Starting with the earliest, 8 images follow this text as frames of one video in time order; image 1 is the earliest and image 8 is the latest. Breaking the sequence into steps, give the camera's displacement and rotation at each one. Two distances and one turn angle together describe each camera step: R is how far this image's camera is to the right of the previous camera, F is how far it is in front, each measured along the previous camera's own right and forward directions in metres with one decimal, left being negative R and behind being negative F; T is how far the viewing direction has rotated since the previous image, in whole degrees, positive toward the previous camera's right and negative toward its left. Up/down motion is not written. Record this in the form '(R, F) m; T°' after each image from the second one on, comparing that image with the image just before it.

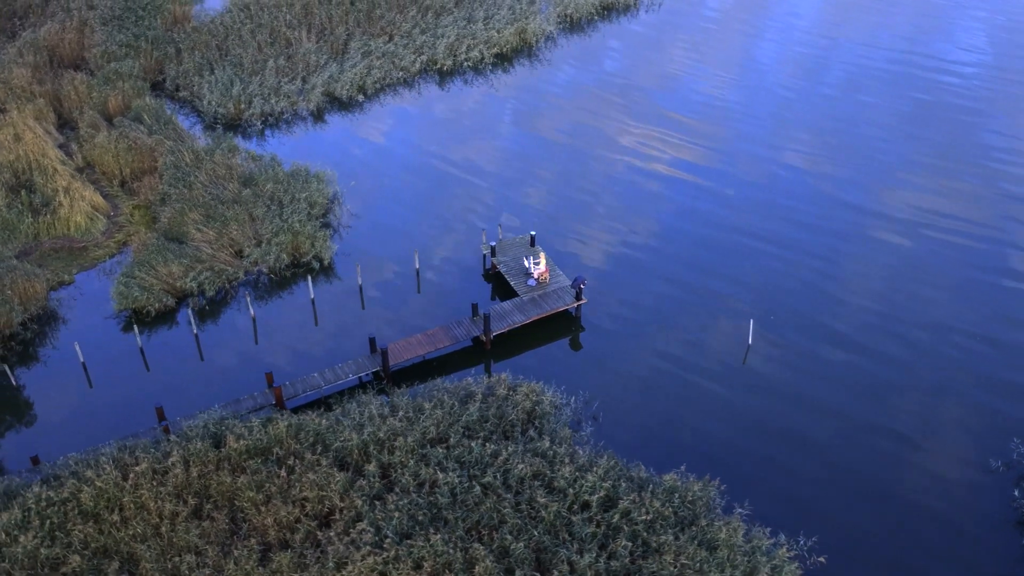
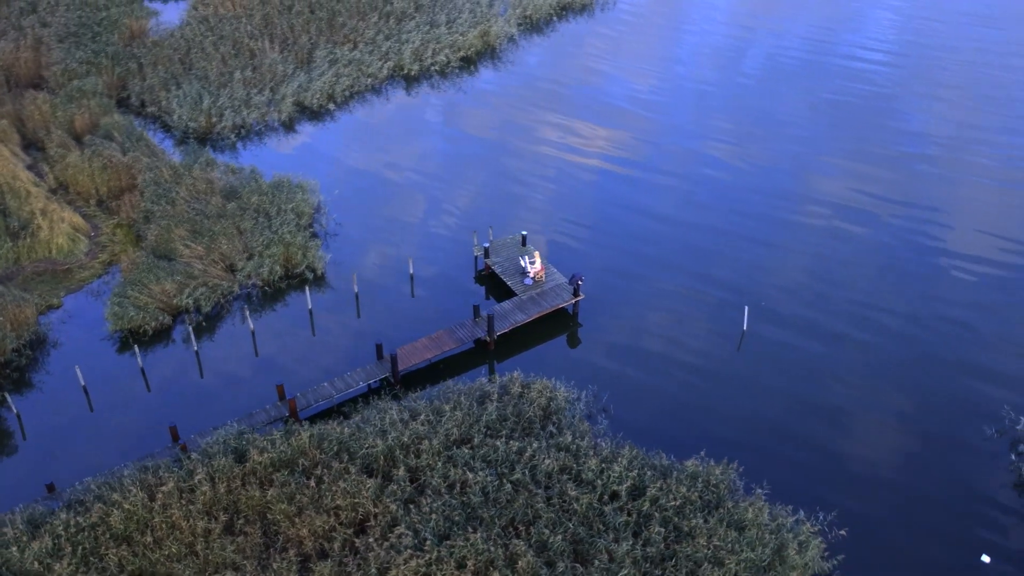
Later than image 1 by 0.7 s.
(-1.8, -0.3) m; +4°
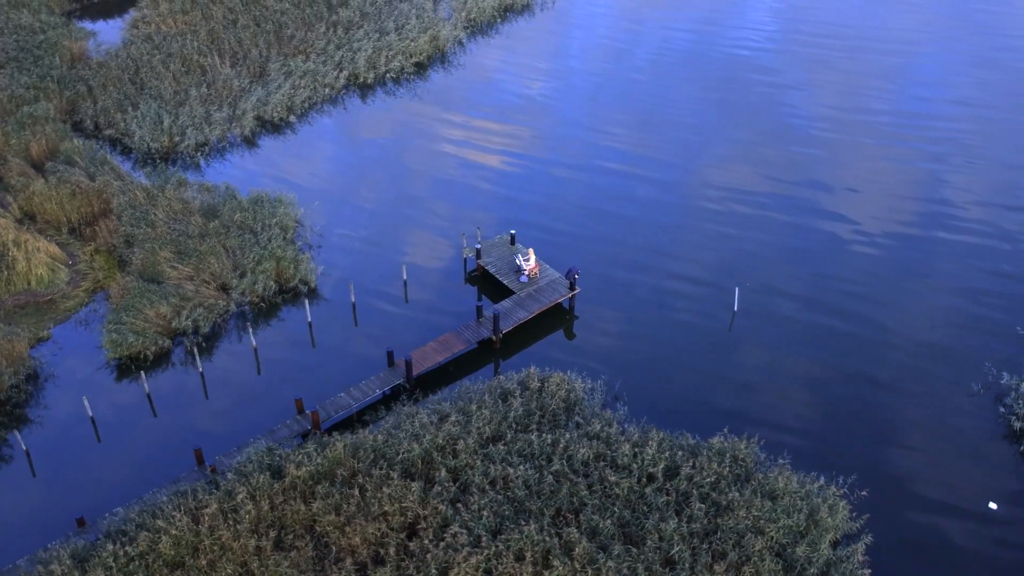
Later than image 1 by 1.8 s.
(-2.6, -0.4) m; +5°
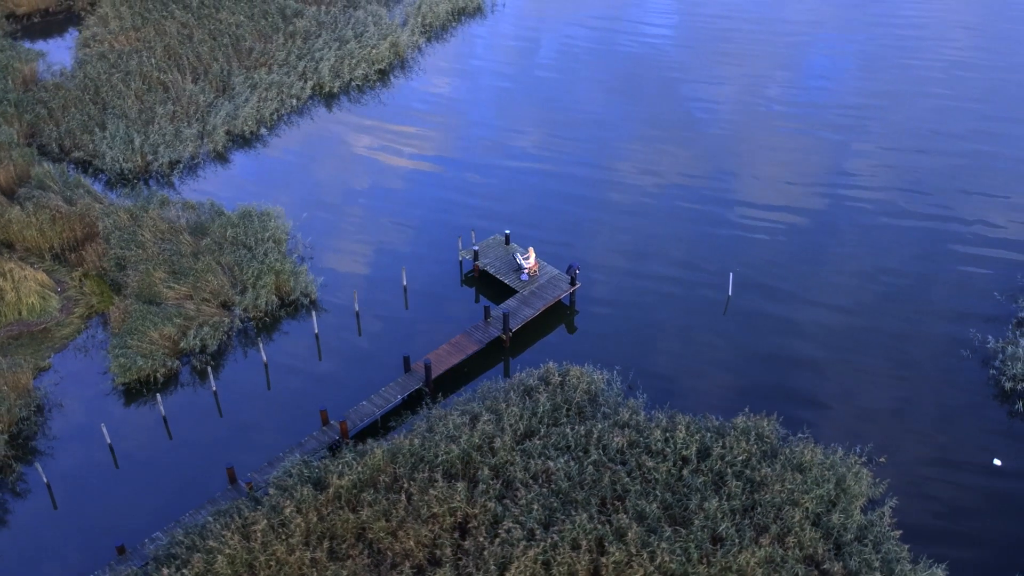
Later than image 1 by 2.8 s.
(-2.4, -0.3) m; +5°
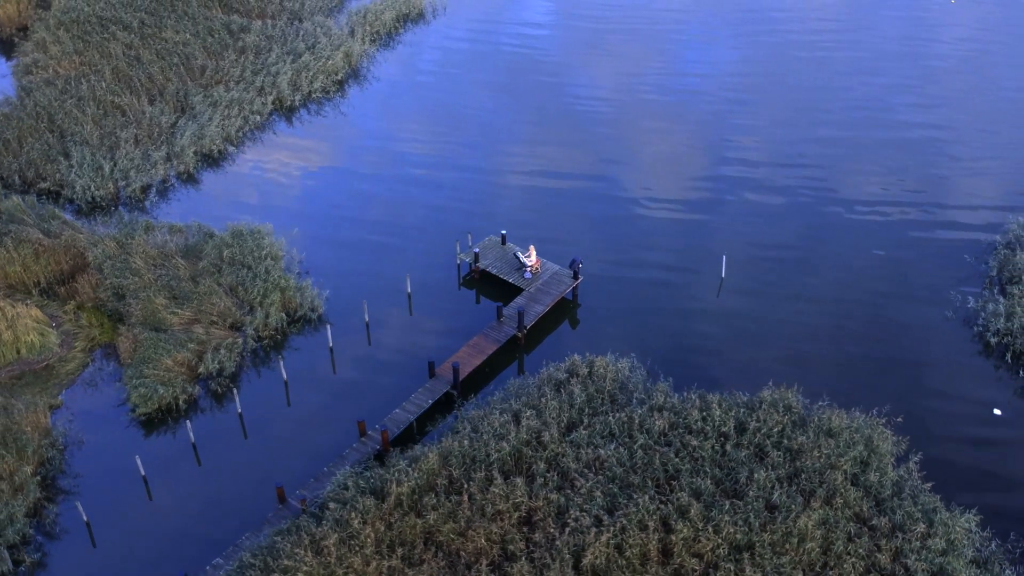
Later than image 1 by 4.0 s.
(-3.2, -0.4) m; +6°
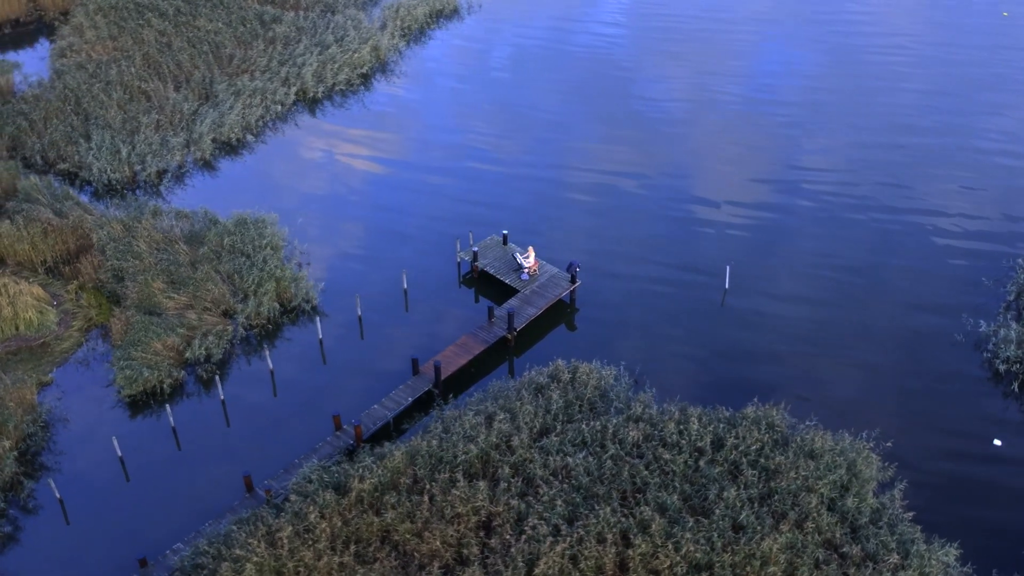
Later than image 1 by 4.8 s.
(+2.0, +0.4) m; -4°
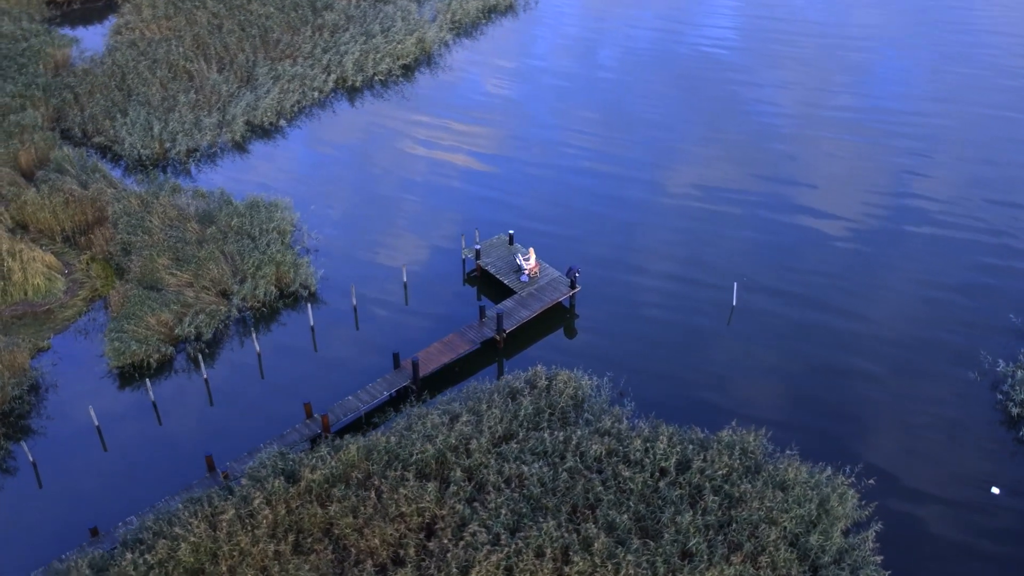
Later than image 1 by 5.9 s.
(+2.8, +0.6) m; -5°
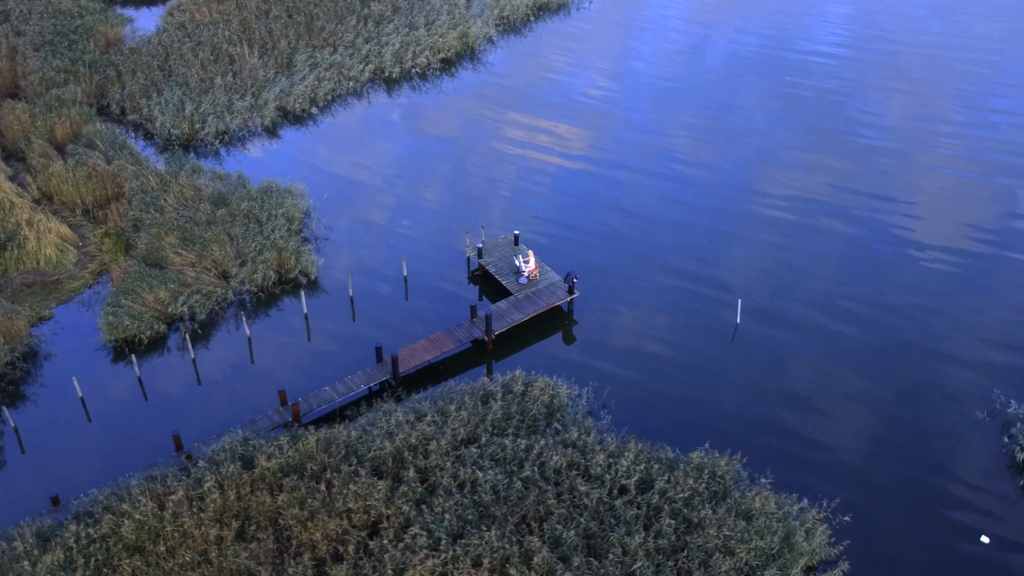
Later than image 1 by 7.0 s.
(+2.6, +0.6) m; -5°
